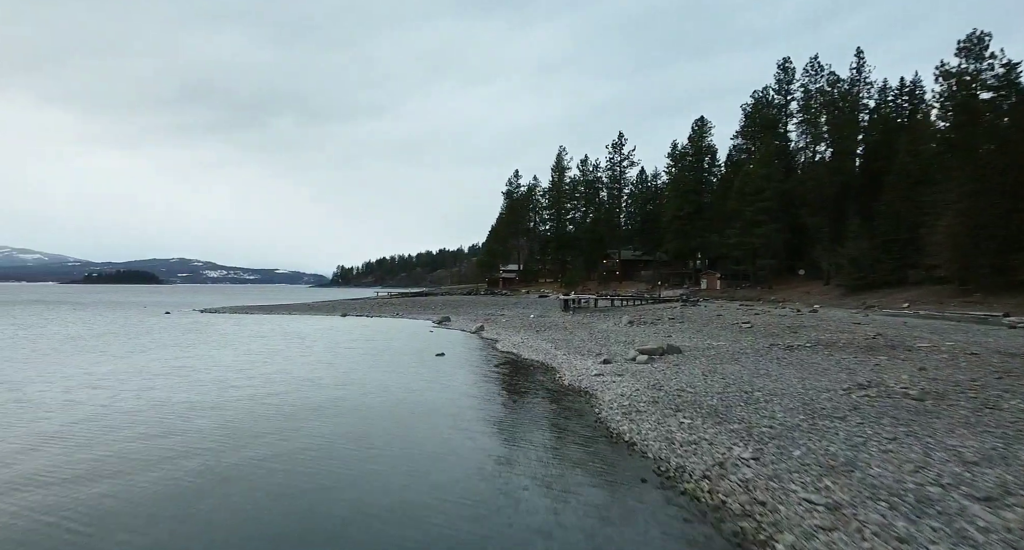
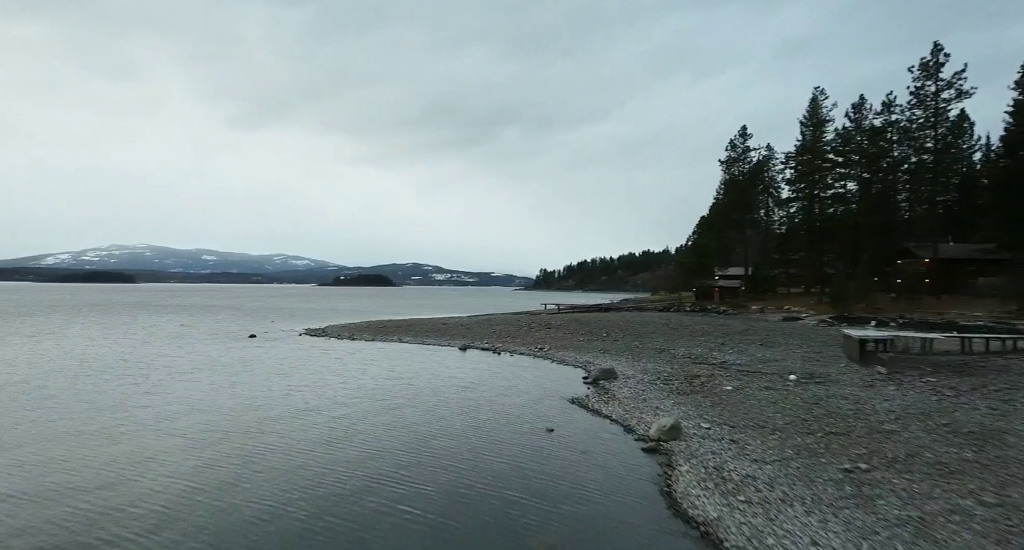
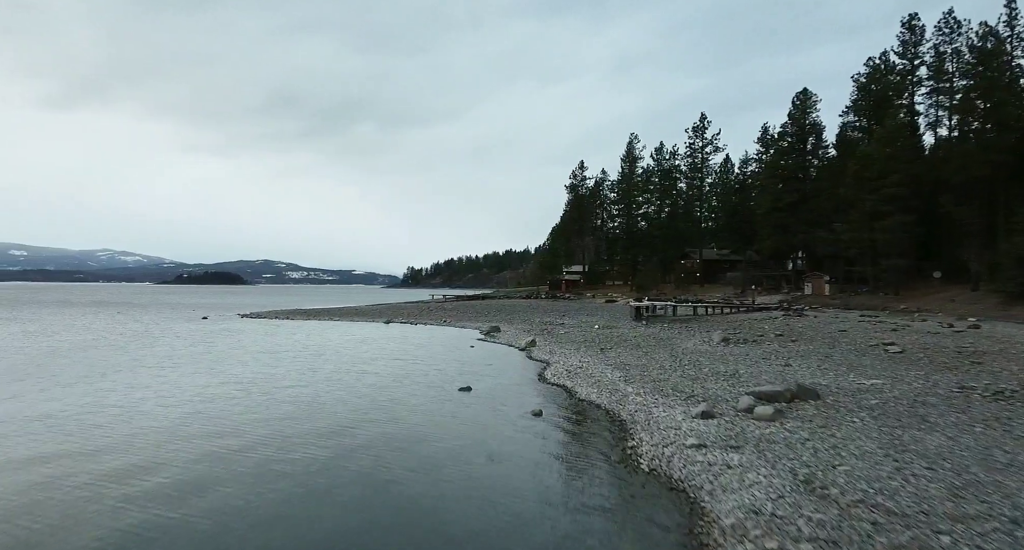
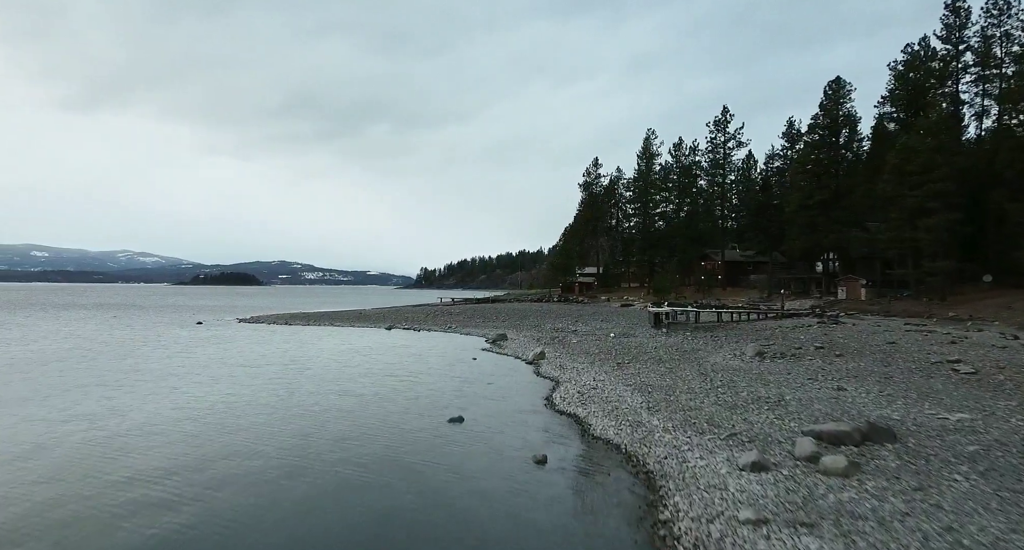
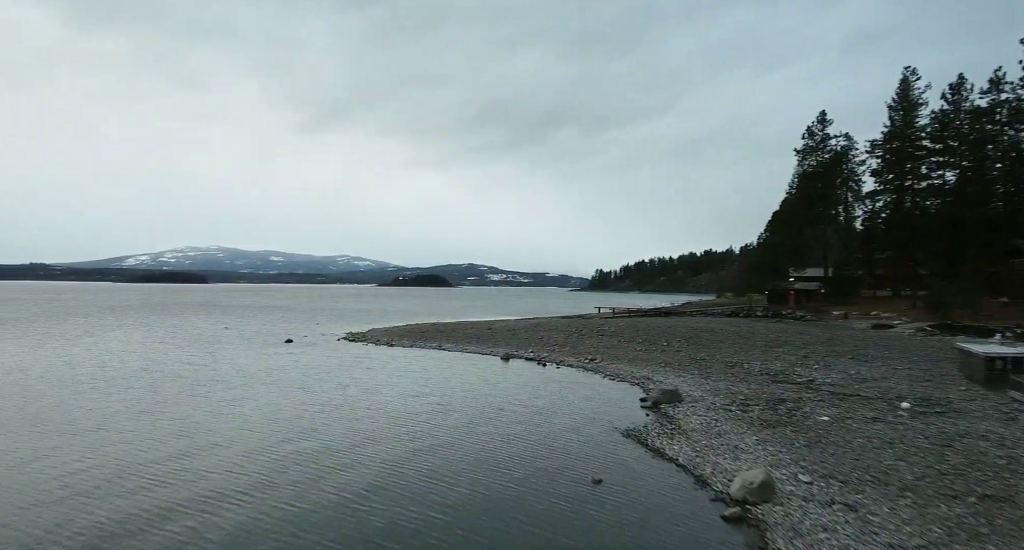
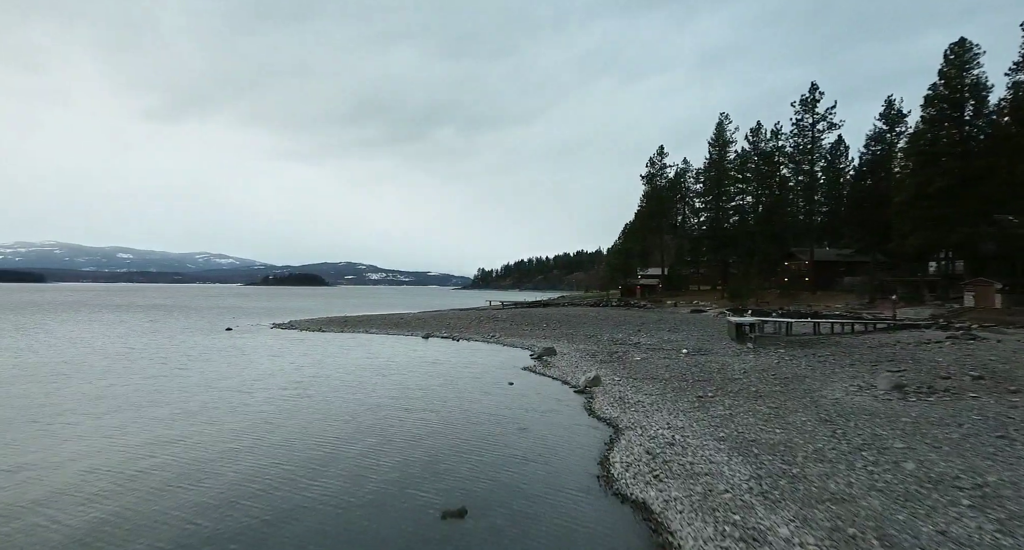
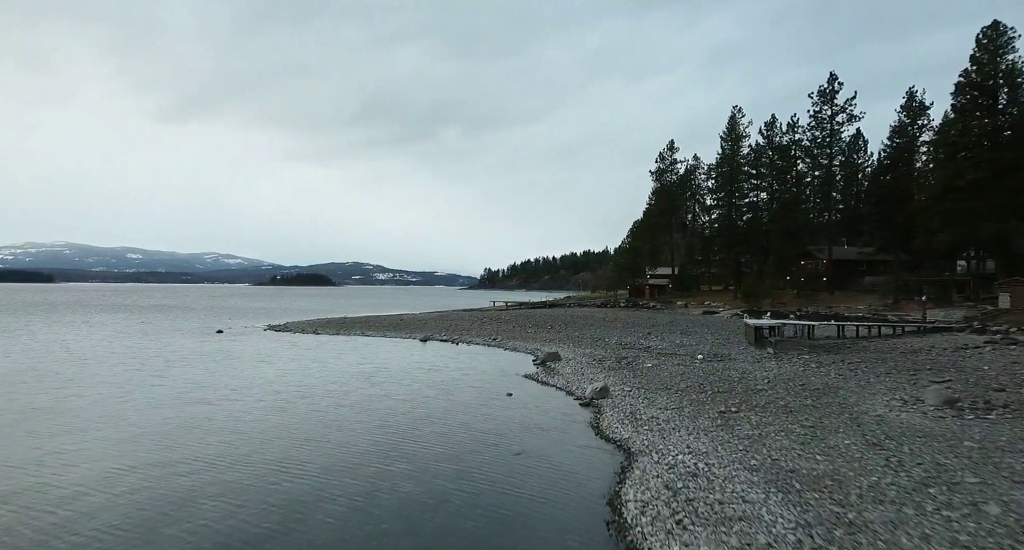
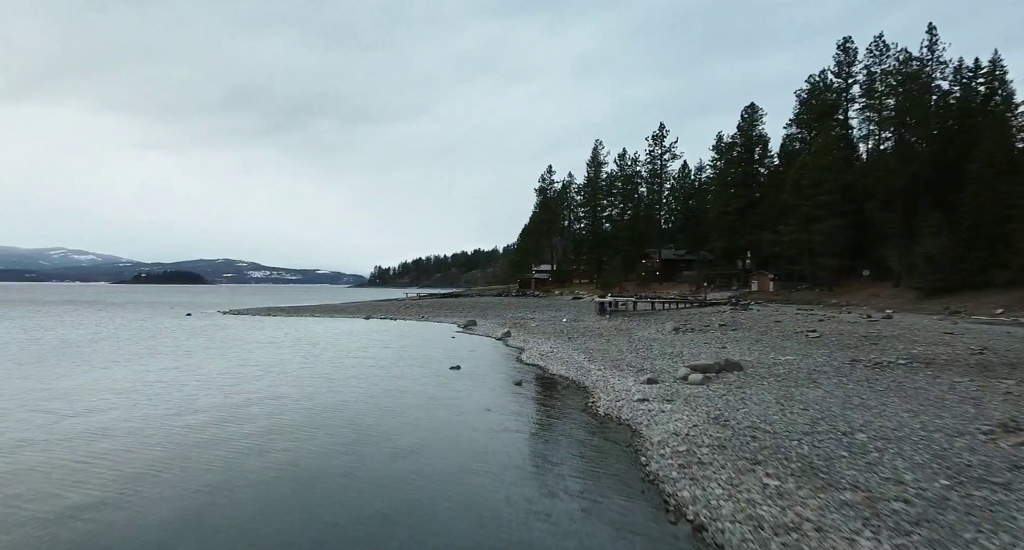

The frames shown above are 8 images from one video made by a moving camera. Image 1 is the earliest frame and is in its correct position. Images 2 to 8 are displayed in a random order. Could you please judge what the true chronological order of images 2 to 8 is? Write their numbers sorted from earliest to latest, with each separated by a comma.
8, 3, 4, 6, 7, 2, 5
